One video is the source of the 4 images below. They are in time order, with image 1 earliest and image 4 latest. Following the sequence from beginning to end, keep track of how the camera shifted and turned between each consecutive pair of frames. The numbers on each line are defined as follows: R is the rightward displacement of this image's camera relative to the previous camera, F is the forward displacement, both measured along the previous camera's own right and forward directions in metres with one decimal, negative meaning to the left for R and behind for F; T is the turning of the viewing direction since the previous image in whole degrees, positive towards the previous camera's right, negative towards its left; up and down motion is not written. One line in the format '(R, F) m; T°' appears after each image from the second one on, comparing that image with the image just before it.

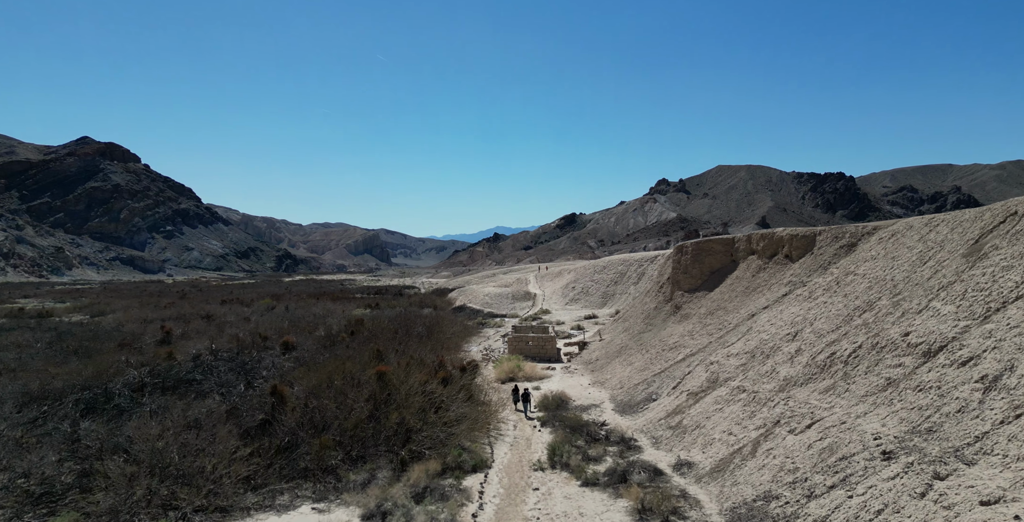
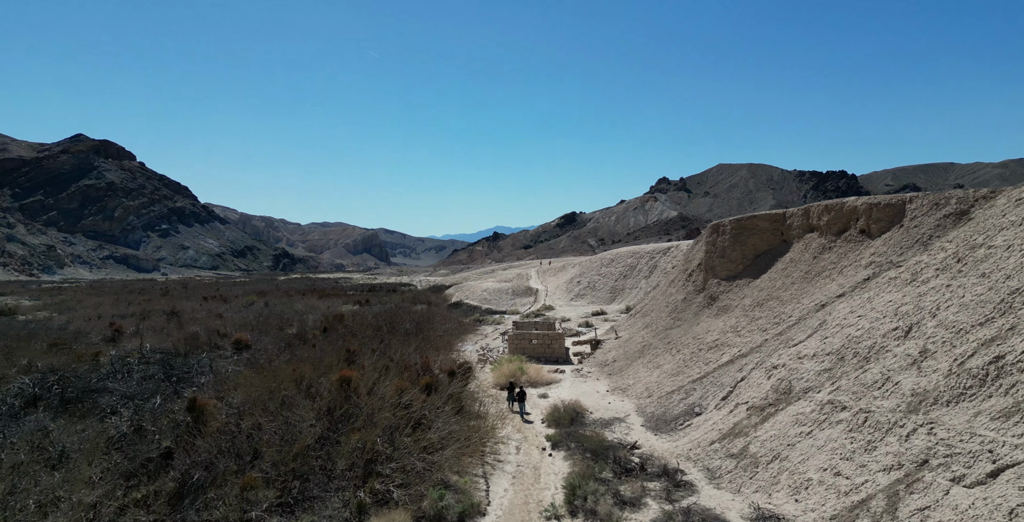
(-0.1, +3.7) m; 0°
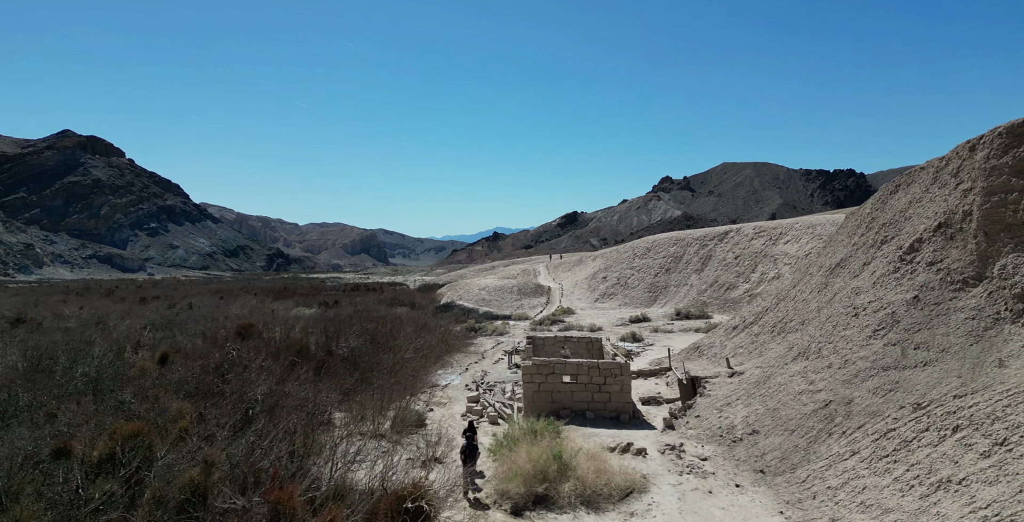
(-0.4, +11.0) m; 0°
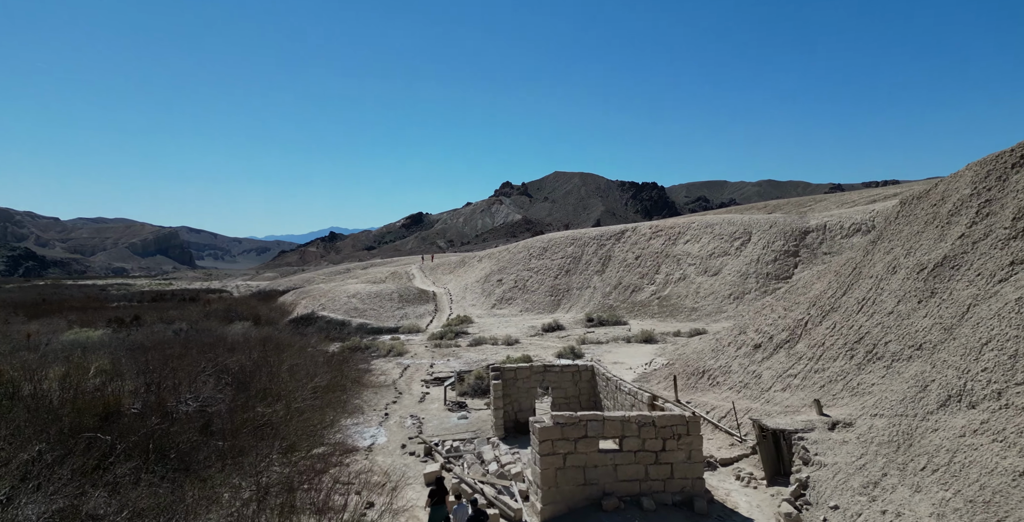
(-2.0, +5.2) m; +14°
